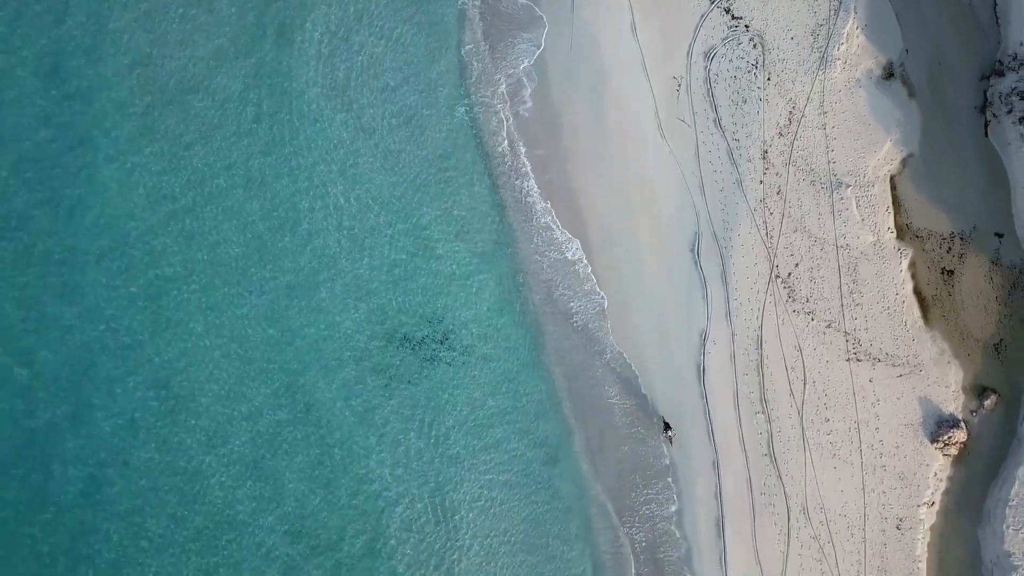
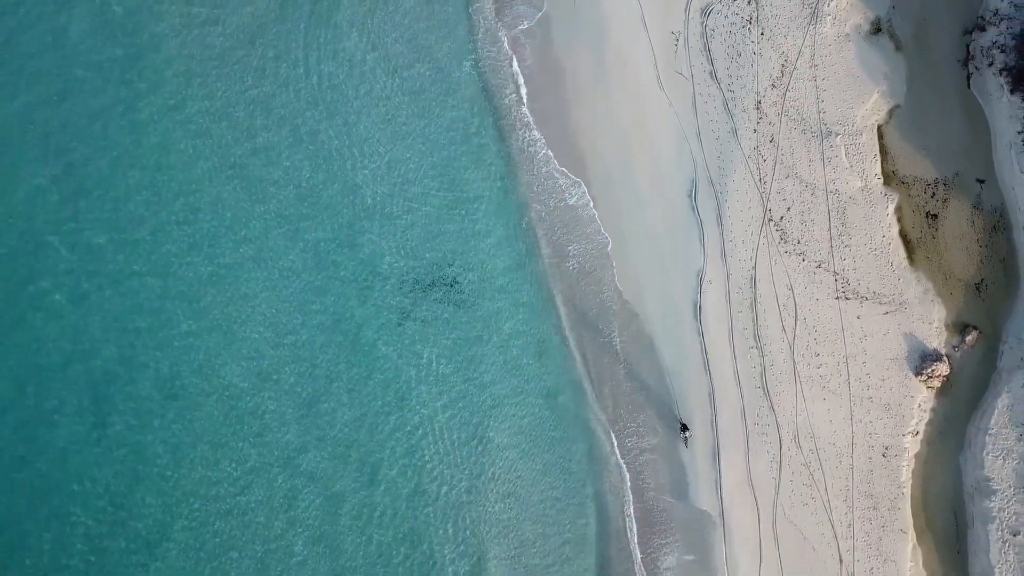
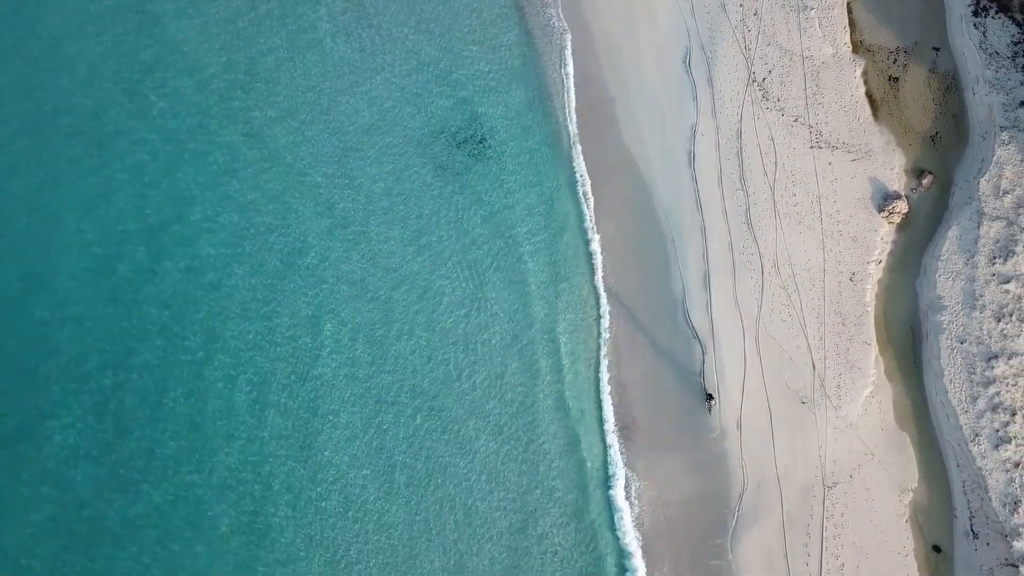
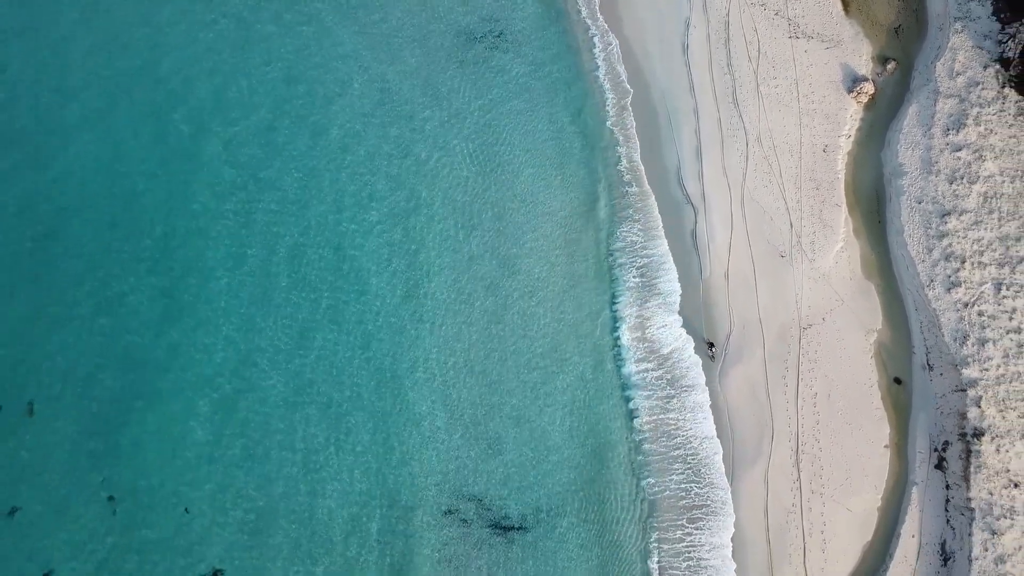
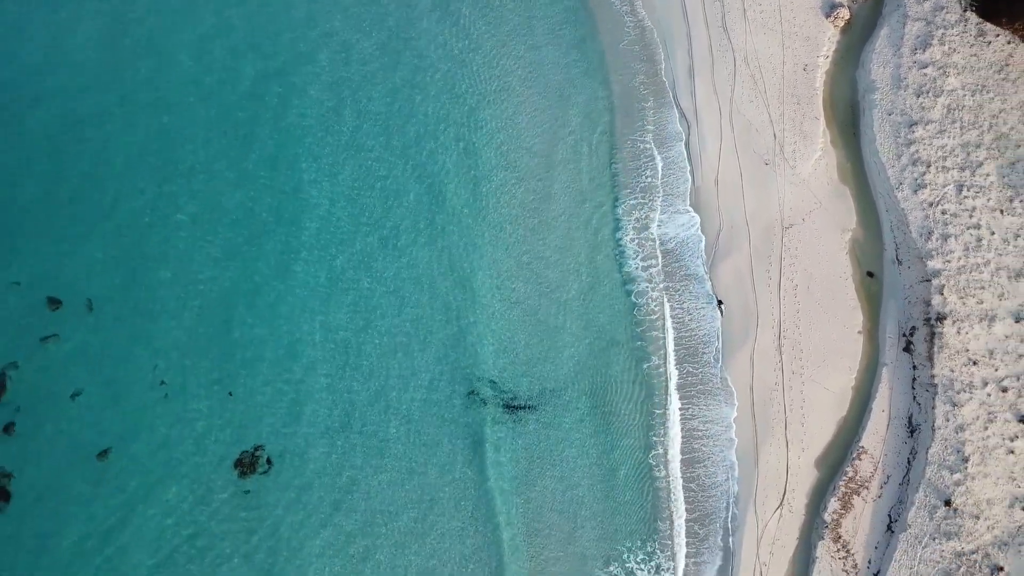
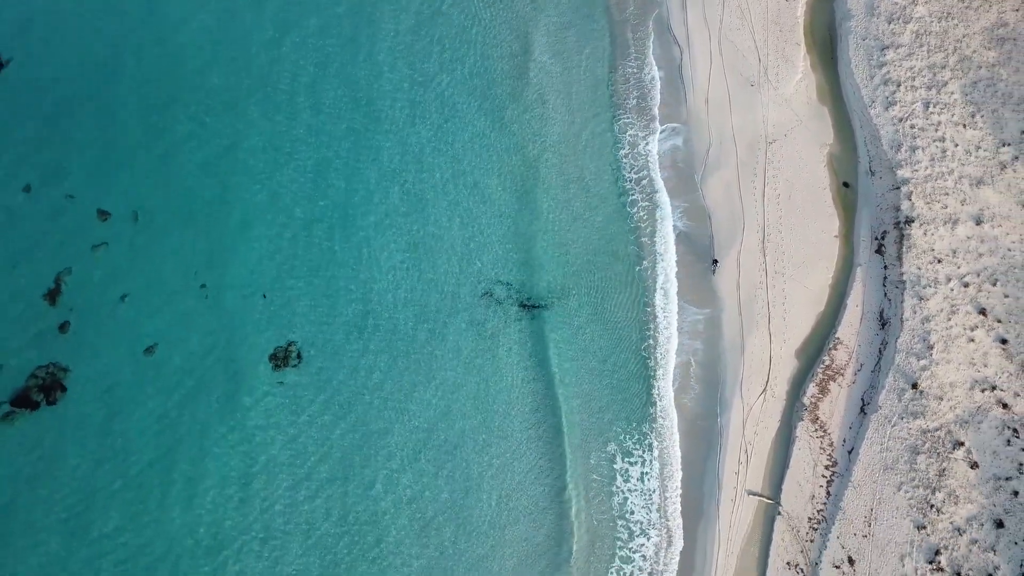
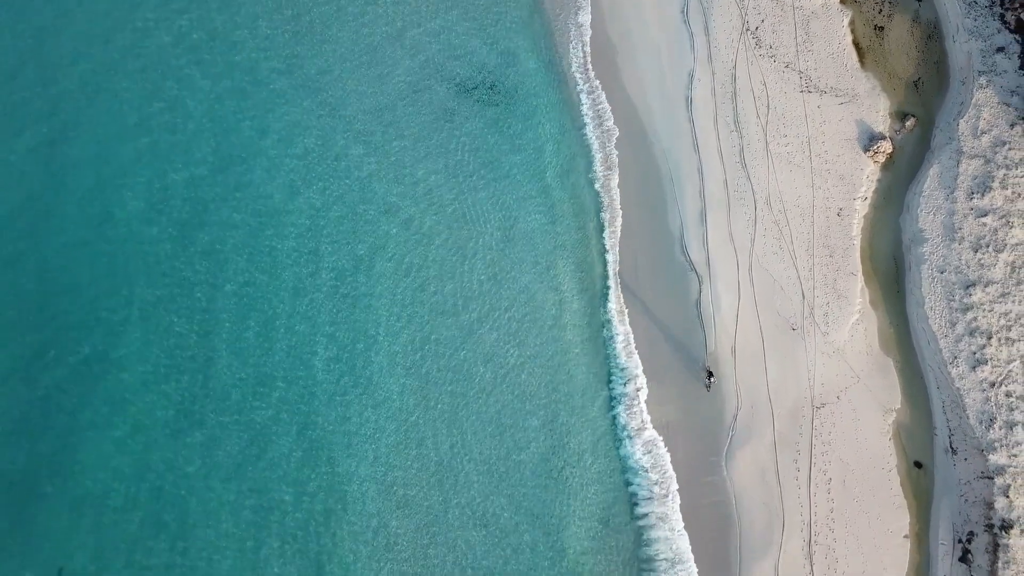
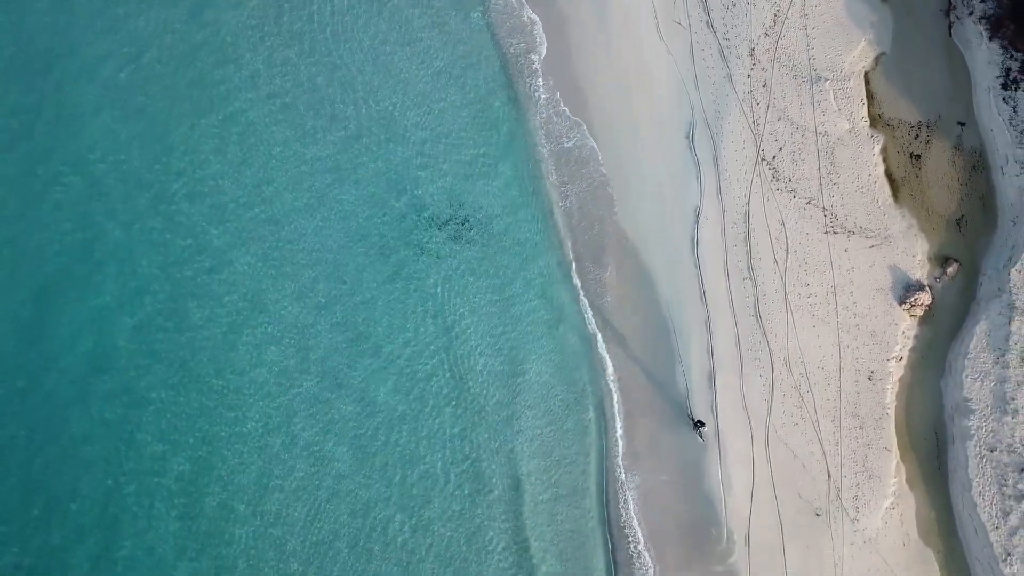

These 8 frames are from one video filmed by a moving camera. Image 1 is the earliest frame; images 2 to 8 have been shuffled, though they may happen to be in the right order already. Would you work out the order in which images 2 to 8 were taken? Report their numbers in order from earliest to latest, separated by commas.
2, 8, 3, 7, 4, 5, 6
